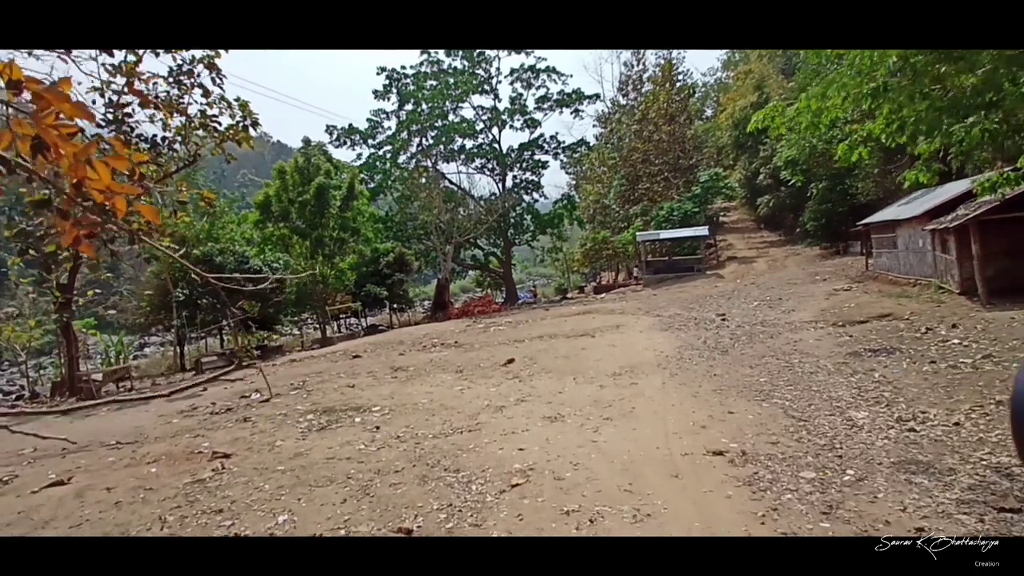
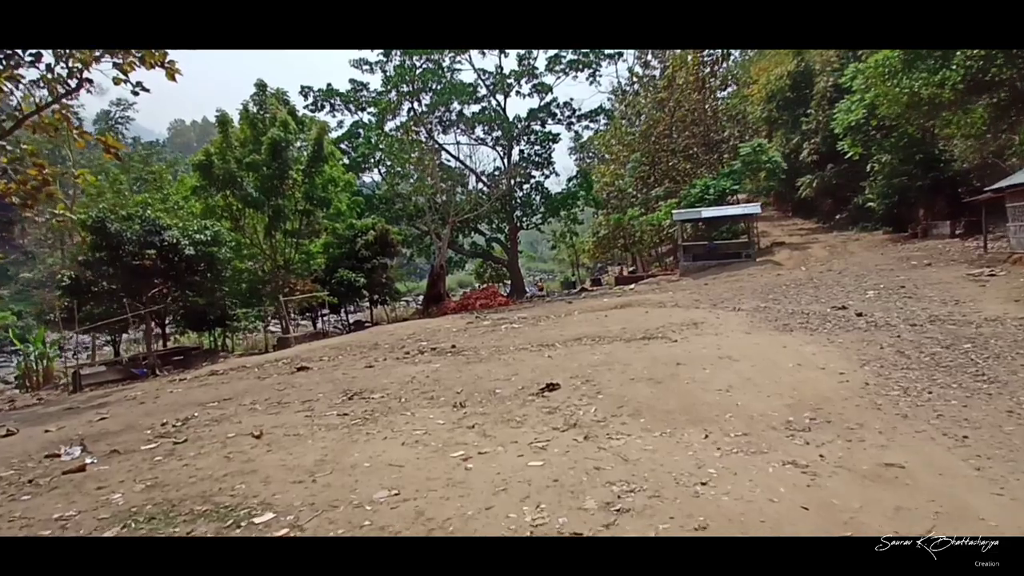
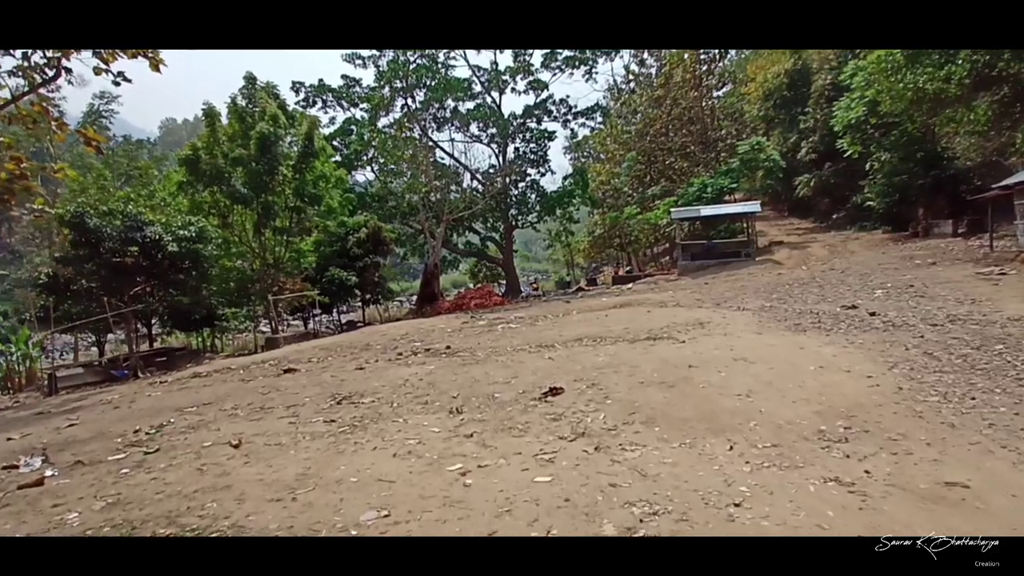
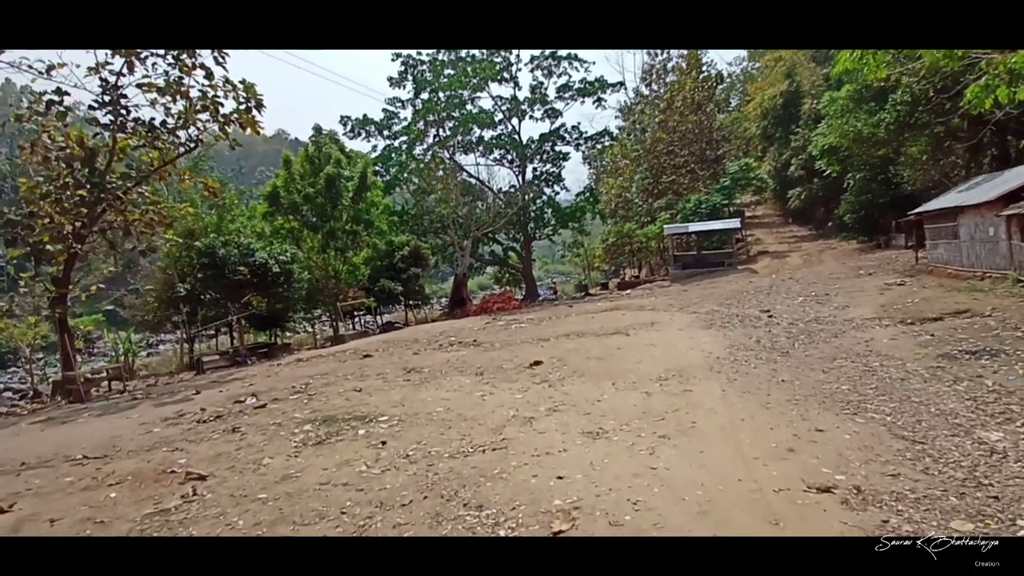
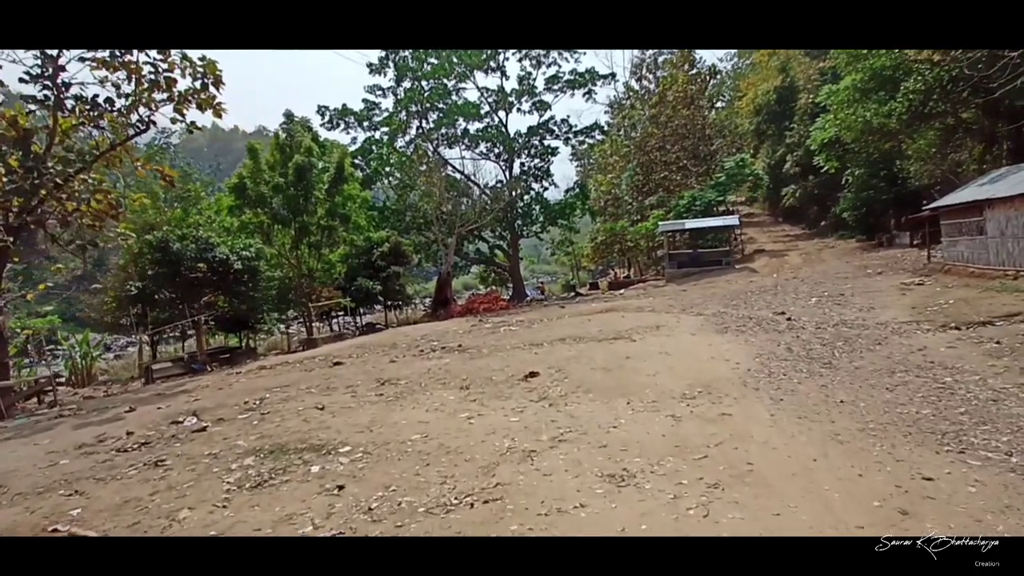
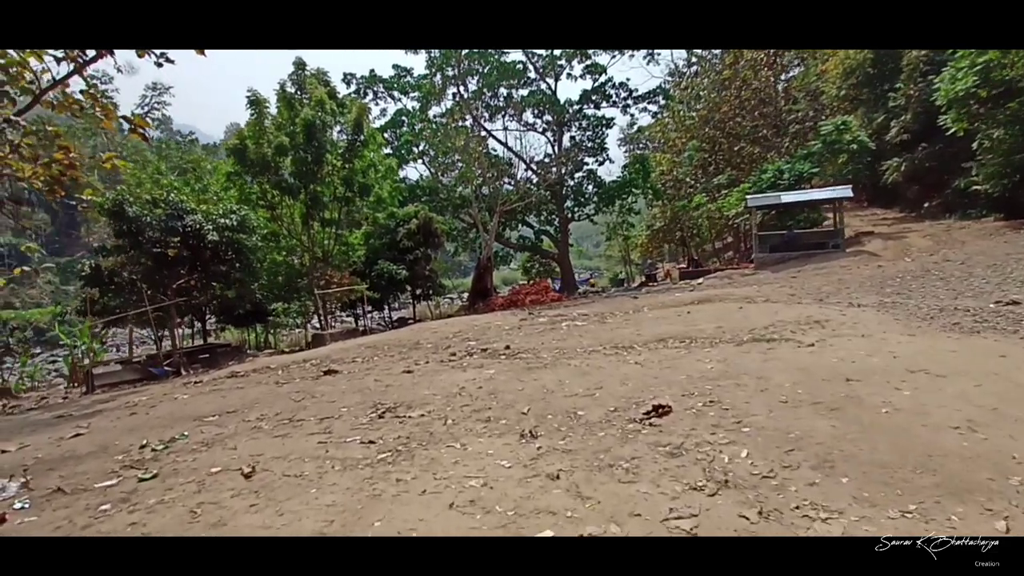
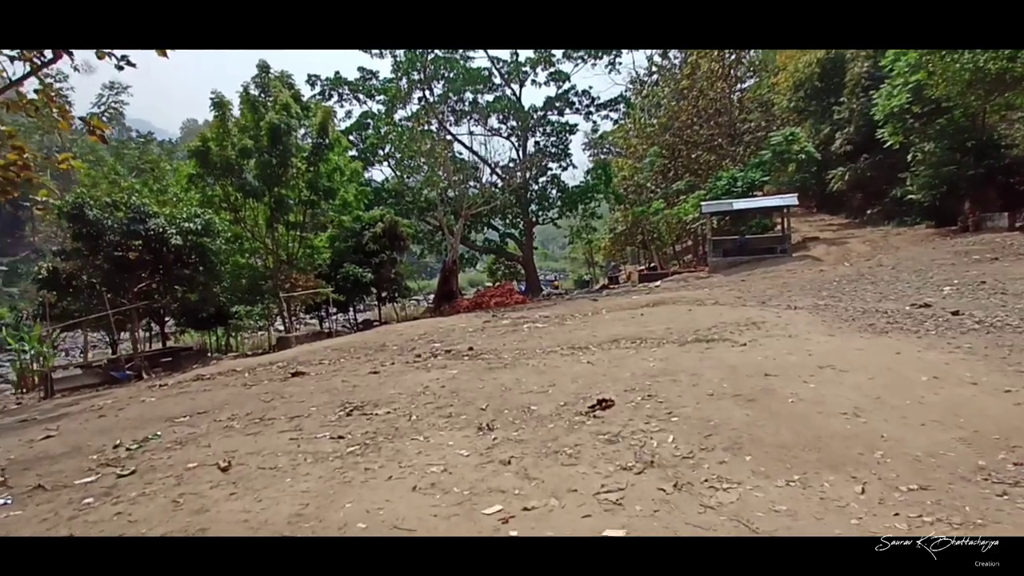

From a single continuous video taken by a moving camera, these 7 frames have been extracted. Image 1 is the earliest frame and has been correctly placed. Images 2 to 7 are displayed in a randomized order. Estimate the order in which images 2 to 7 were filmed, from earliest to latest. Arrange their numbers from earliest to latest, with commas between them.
4, 5, 2, 3, 7, 6
